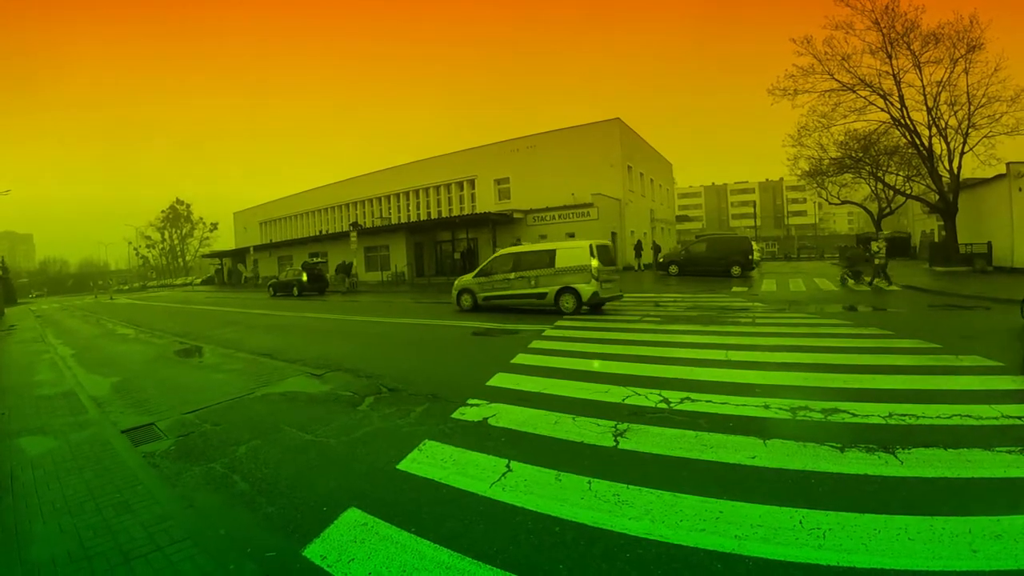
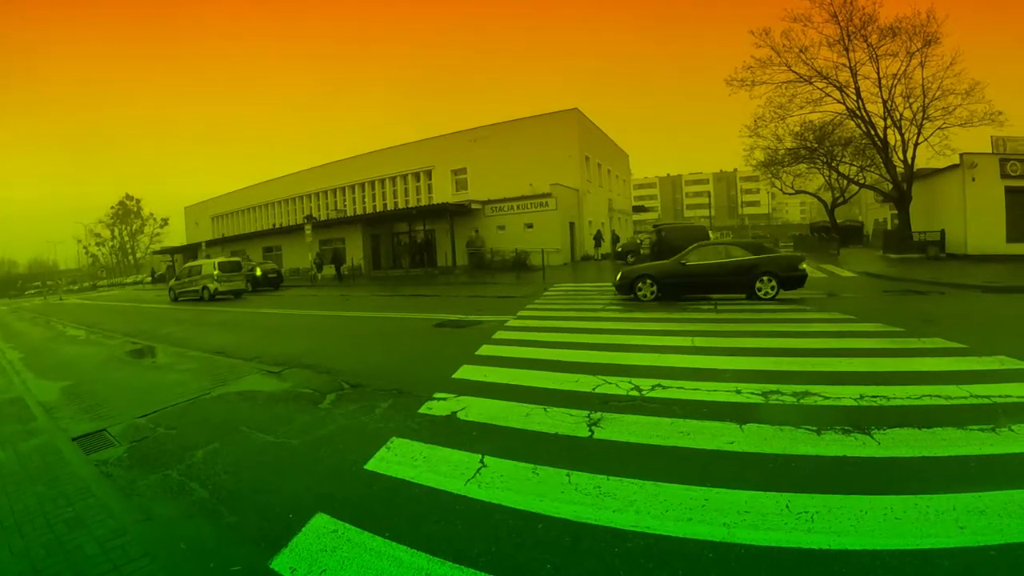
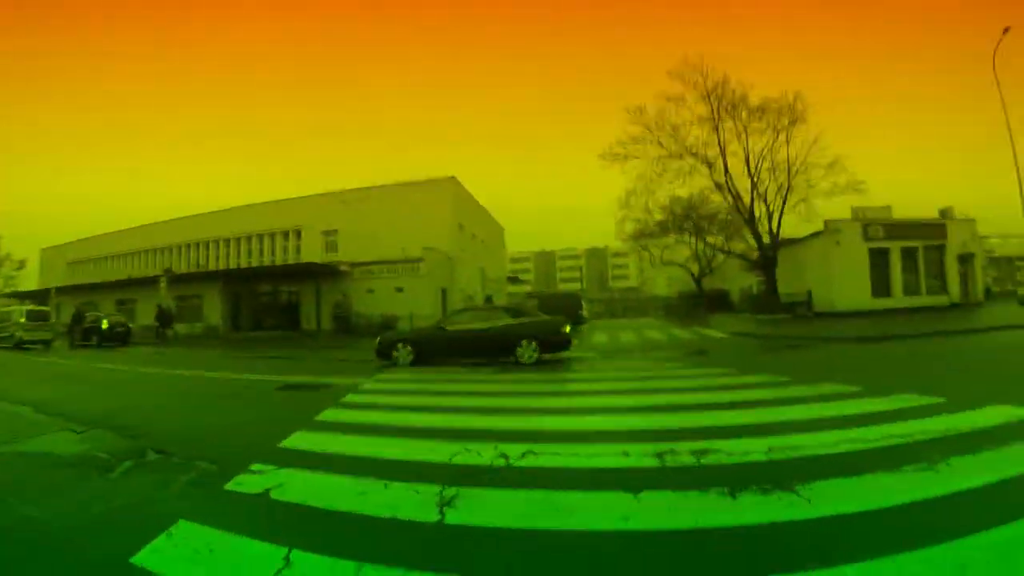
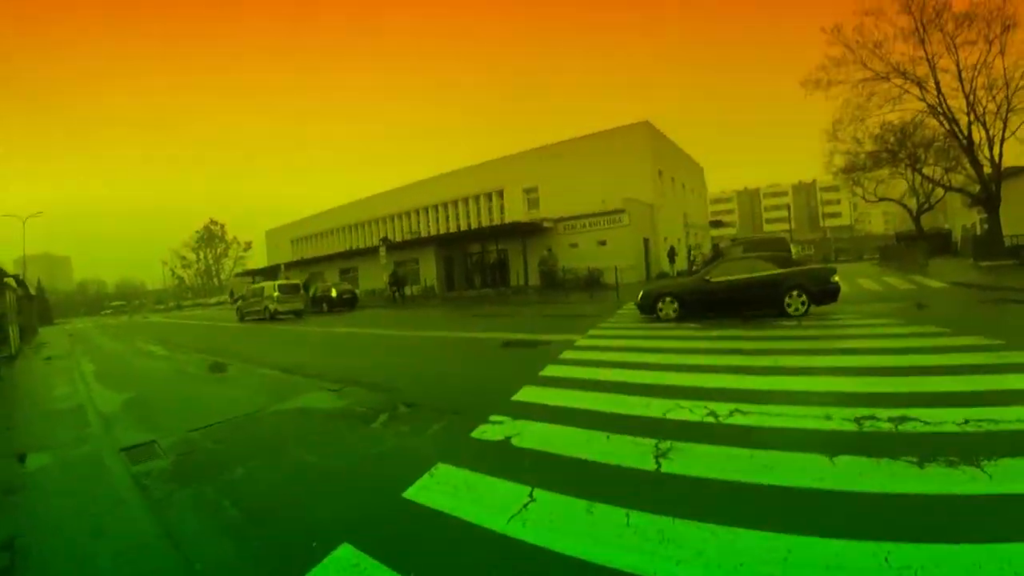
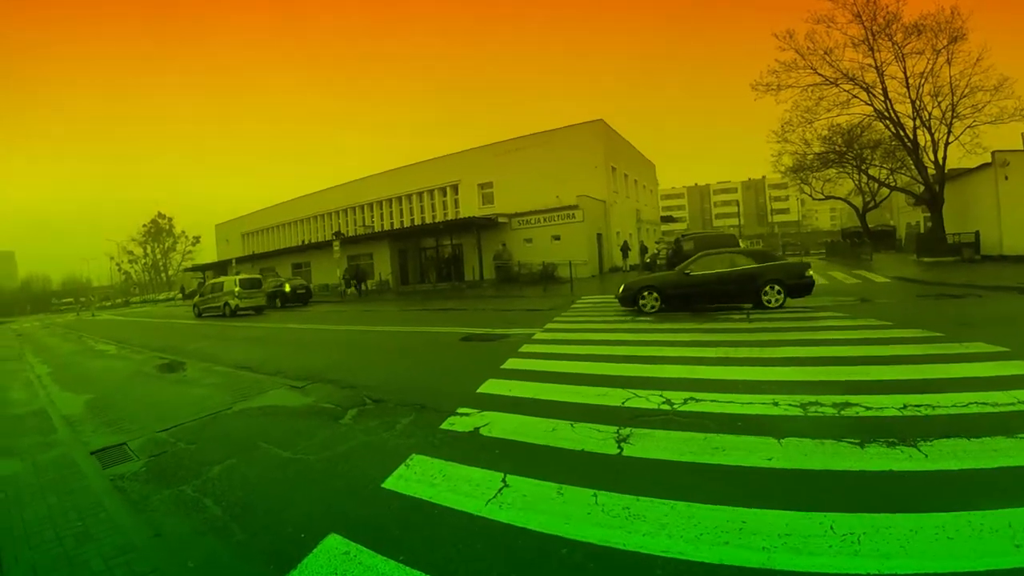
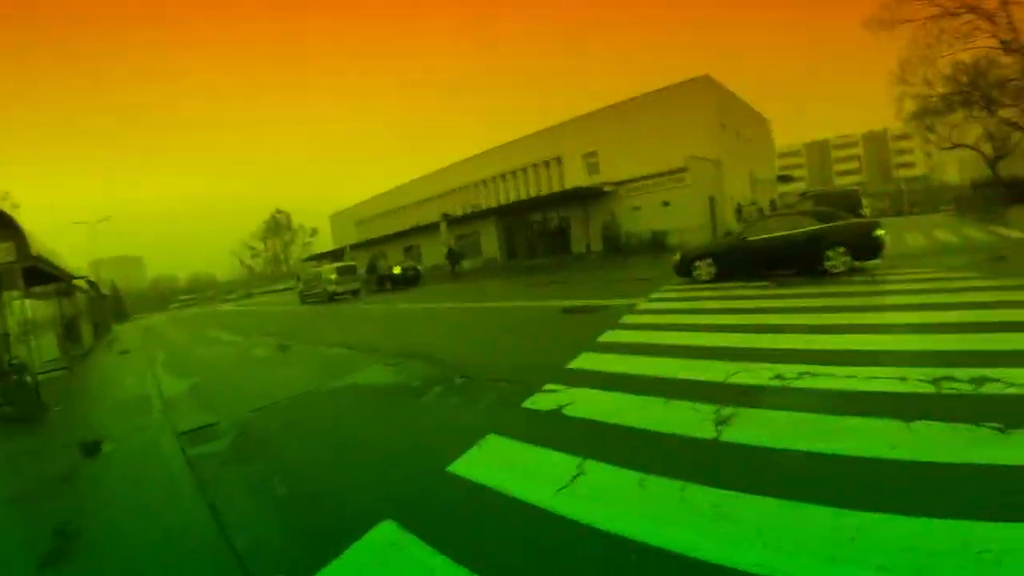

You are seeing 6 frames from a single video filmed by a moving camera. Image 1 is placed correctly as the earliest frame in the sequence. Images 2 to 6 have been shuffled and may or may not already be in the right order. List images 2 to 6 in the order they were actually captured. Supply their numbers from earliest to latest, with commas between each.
2, 5, 4, 6, 3
